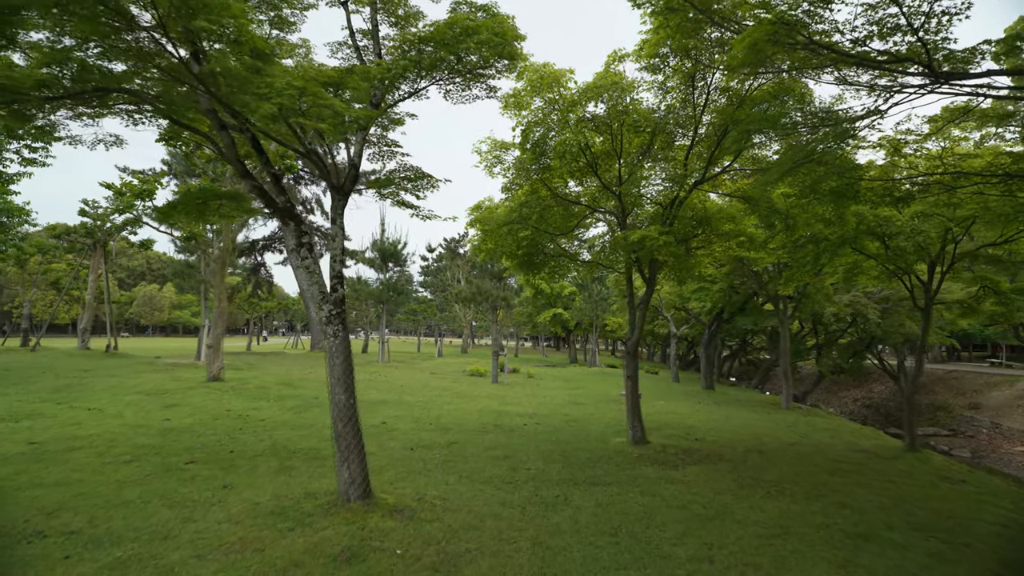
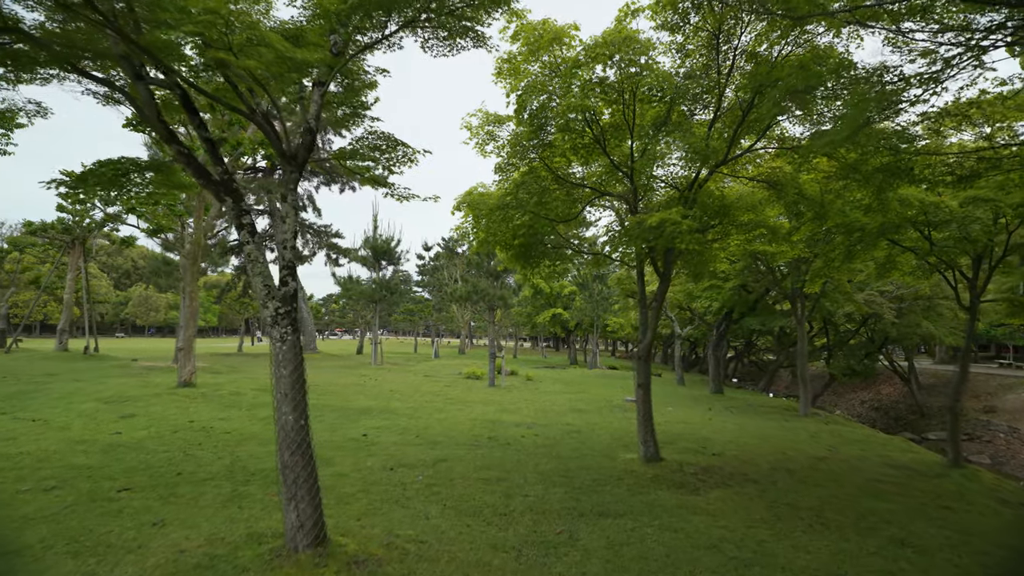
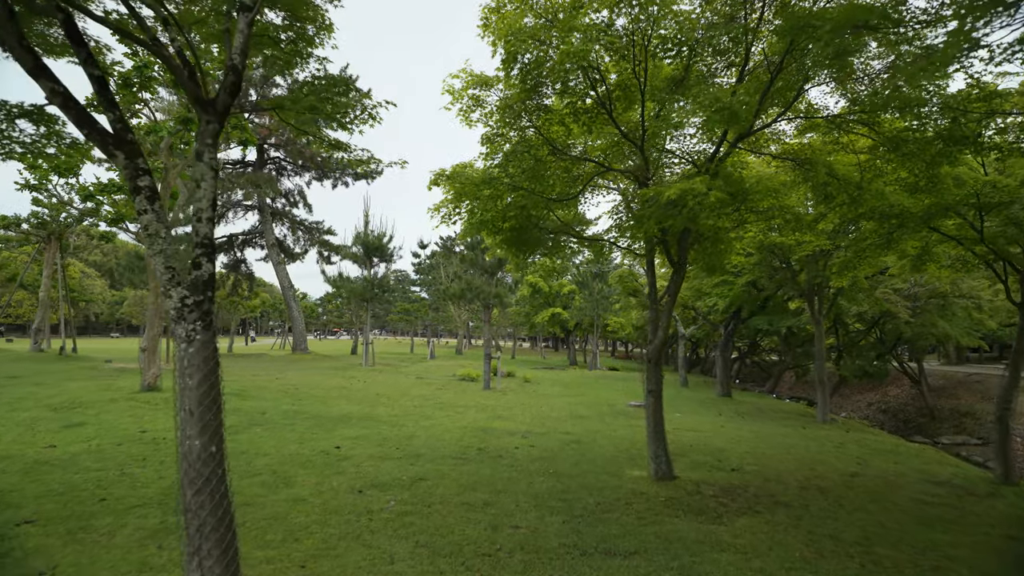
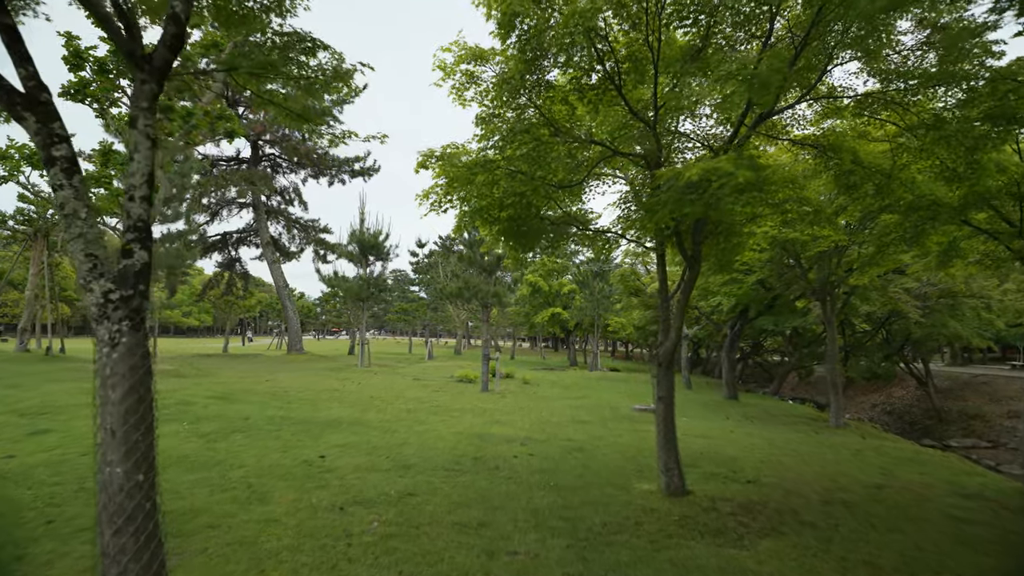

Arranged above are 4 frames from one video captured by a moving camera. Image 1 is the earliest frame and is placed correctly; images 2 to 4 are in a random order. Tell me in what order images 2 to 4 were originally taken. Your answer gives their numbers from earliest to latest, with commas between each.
2, 3, 4
